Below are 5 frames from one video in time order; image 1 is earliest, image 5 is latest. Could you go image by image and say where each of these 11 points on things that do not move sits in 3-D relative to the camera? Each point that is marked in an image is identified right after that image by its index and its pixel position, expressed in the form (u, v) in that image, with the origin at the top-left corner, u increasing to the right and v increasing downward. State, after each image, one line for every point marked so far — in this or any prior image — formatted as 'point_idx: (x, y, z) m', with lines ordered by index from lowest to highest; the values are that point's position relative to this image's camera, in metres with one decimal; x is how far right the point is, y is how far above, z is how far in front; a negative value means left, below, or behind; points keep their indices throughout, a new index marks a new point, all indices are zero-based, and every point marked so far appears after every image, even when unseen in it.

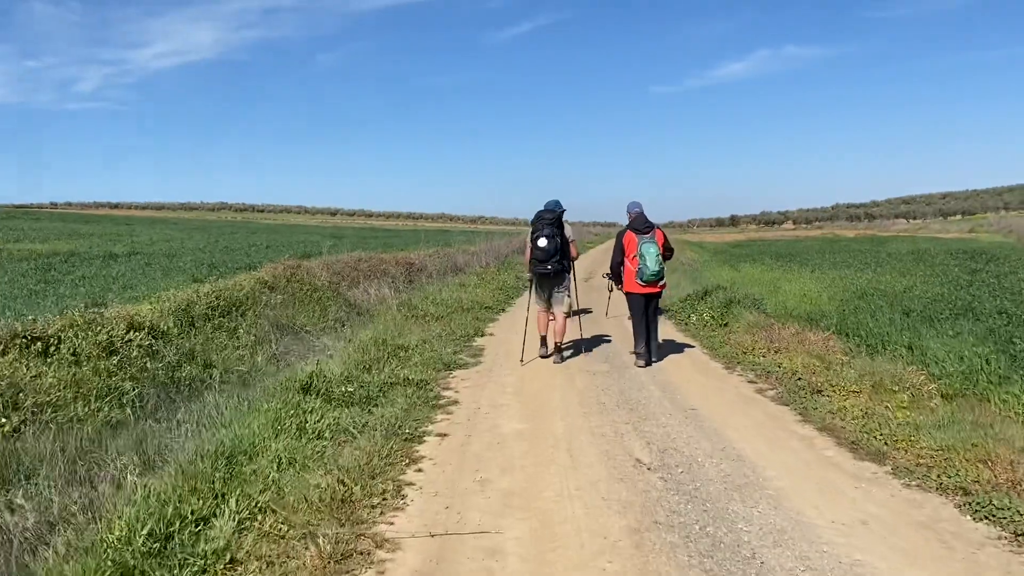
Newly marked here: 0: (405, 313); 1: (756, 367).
0: (-1.7, -0.4, +13.7) m
1: (+2.6, -0.8, +9.3) m
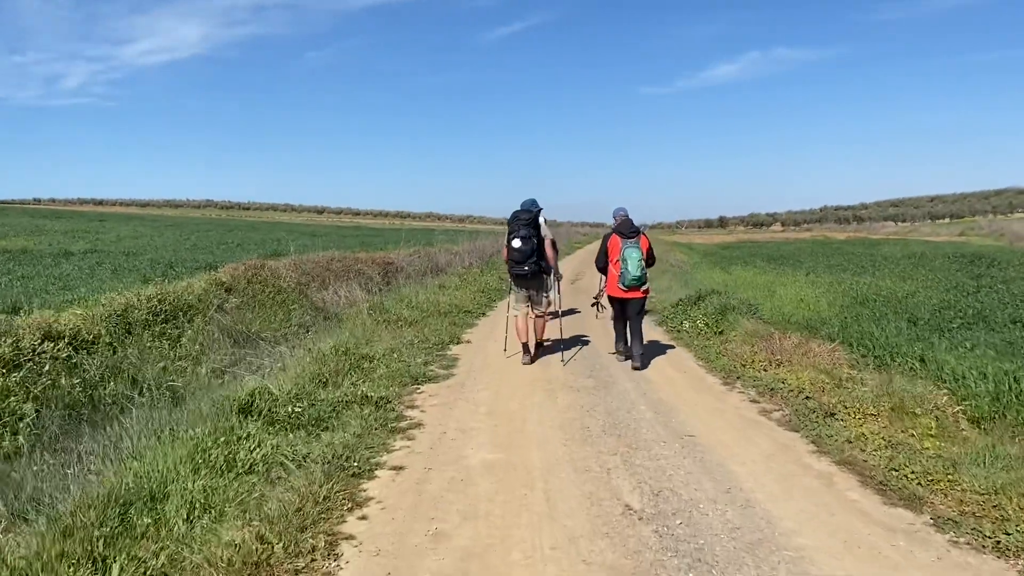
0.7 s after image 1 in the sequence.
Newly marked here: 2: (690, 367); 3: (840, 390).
0: (-2.0, -0.4, +12.7) m
1: (+2.3, -0.9, +8.4) m
2: (+1.9, -0.9, +9.4) m
3: (+2.9, -0.9, +7.7) m
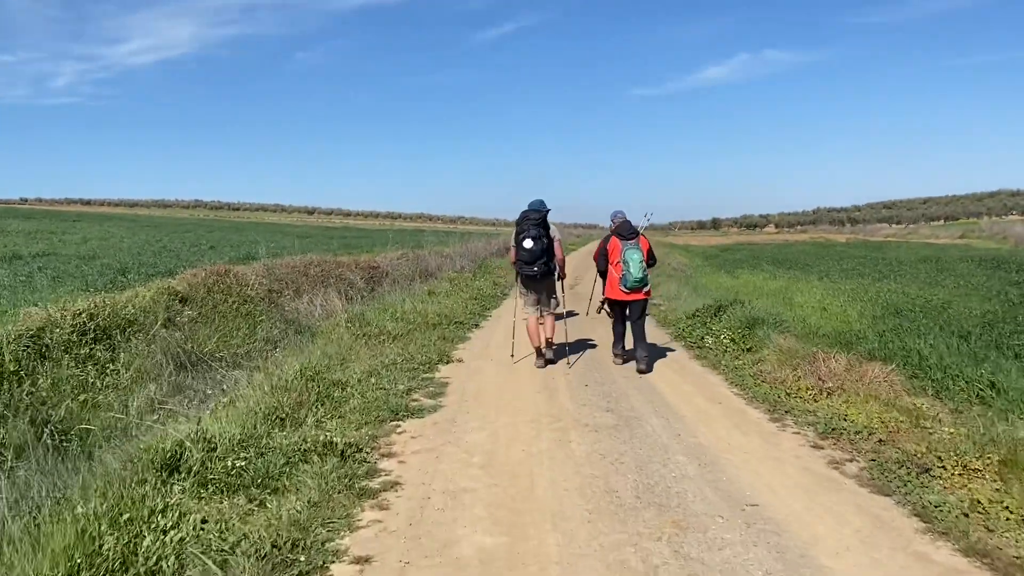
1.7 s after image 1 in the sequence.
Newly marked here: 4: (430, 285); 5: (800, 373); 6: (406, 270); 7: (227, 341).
0: (-2.0, -0.6, +11.2) m
1: (+2.4, -1.0, +6.9) m
2: (+1.9, -1.0, +7.9) m
3: (+2.9, -1.0, +6.2) m
4: (-1.8, +0.1, +18.5) m
5: (+2.8, -0.8, +8.5) m
6: (-2.4, +0.4, +19.8) m
7: (-3.2, -0.6, +9.8) m
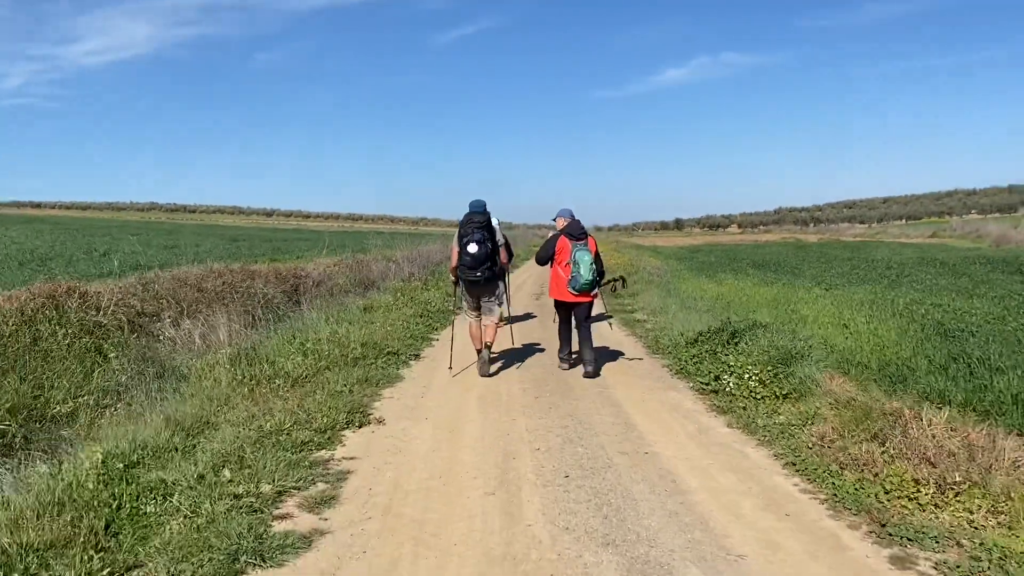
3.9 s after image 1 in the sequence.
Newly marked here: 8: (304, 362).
0: (-2.5, -0.8, +8.0) m
1: (+2.0, -1.2, +4.0) m
2: (+1.5, -1.2, +4.9) m
3: (+2.6, -1.2, +3.3) m
4: (-2.6, -0.2, +15.3) m
5: (+2.4, -1.0, +5.5) m
6: (-3.3, +0.2, +16.7) m
7: (-3.6, -0.8, +6.6) m
8: (-2.1, -0.7, +8.7) m
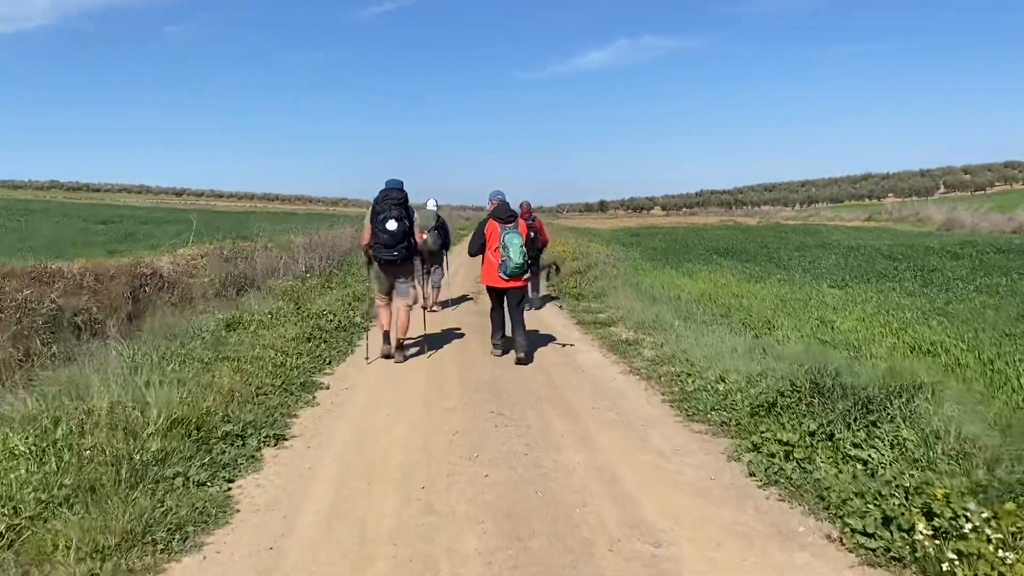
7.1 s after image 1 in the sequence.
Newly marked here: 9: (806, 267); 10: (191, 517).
0: (-2.7, -1.0, +3.4) m
1: (+2.2, -1.5, -0.2) m
2: (+1.6, -1.4, +0.7) m
3: (+2.8, -1.5, -0.8) m
4: (-3.4, -0.3, +10.7) m
5: (+2.4, -1.3, +1.4) m
6: (-4.2, +0.1, +12.0) m
7: (-3.7, -1.1, +1.9) m
8: (-2.3, -0.9, +4.1) m
9: (+6.3, +0.5, +18.9) m
10: (-1.5, -1.1, +4.2) m
